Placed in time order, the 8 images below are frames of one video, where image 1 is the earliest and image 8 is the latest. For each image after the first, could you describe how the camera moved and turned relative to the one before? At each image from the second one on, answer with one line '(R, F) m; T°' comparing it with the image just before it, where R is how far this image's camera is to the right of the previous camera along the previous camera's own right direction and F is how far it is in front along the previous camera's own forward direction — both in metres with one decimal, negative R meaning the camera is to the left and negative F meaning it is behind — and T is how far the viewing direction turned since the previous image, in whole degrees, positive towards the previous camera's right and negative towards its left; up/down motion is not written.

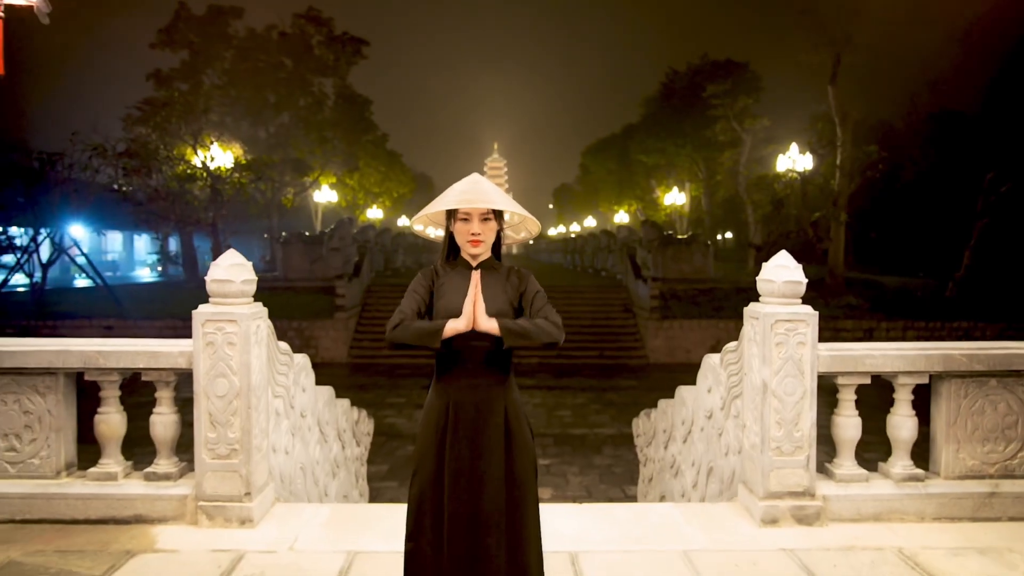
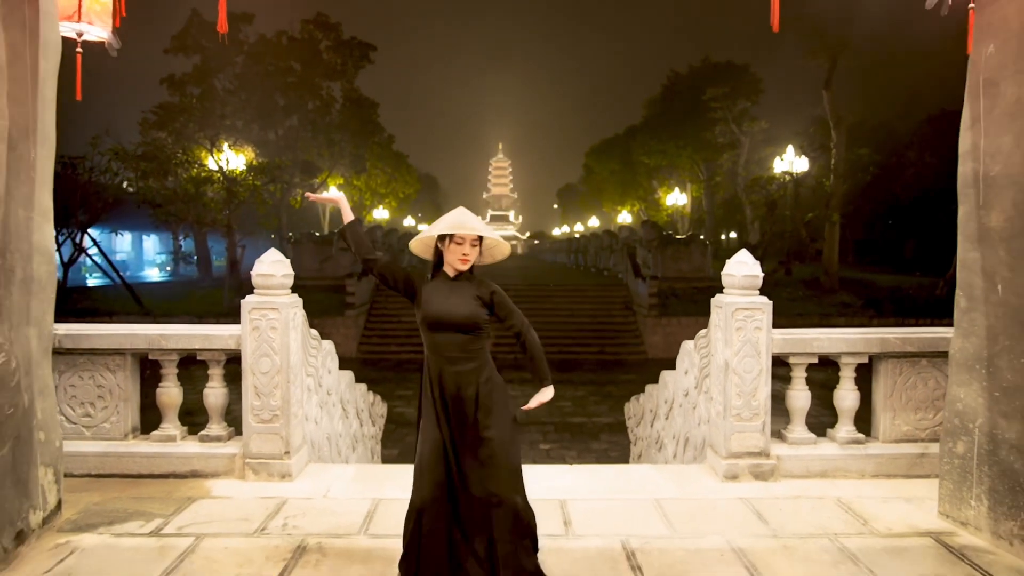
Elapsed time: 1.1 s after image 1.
(0.0, -0.7) m; 0°
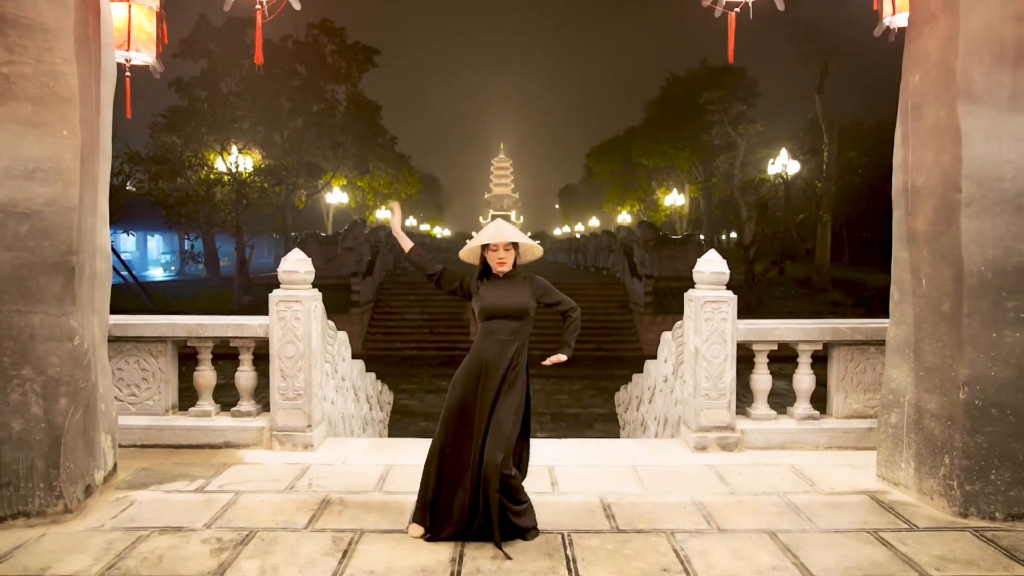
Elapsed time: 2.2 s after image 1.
(0.0, -0.6) m; 0°
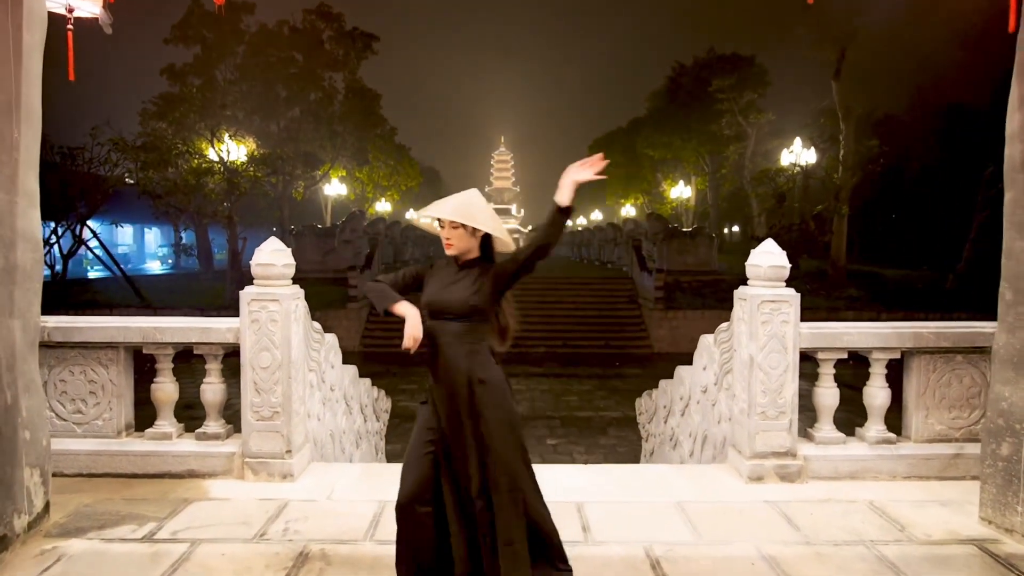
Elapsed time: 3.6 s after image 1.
(-0.1, +0.9) m; 0°
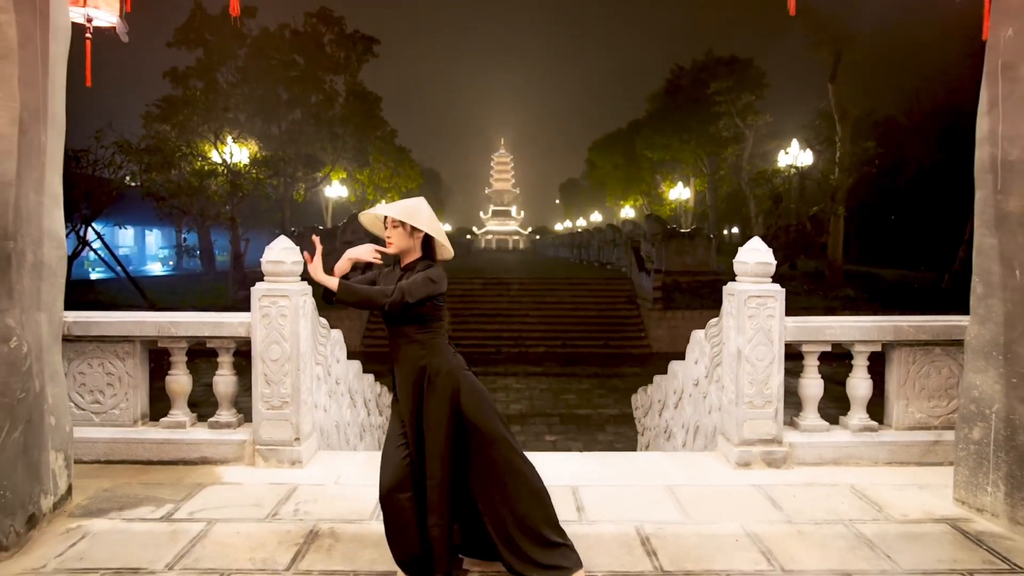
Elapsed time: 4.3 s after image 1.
(0.0, -0.2) m; 0°
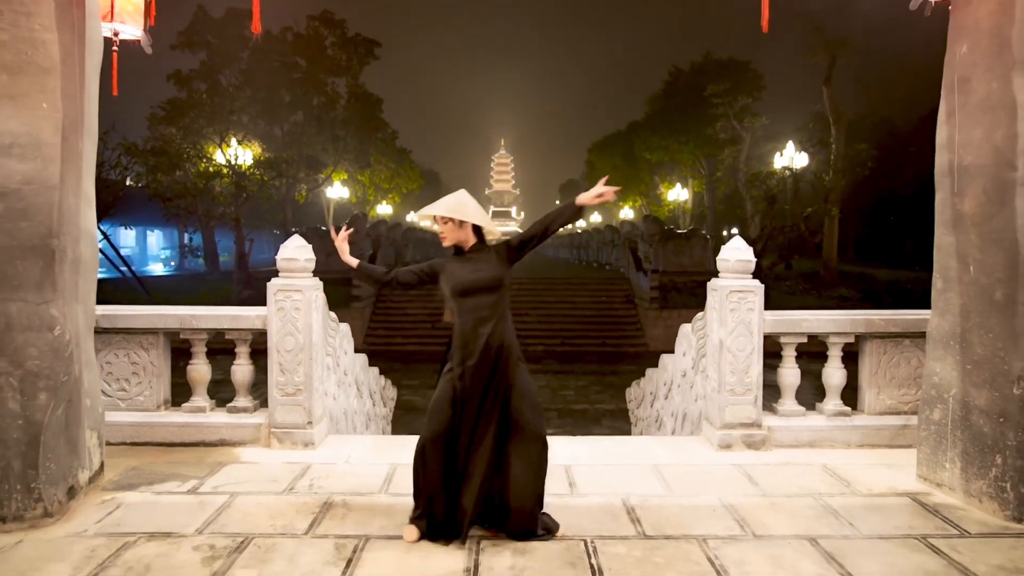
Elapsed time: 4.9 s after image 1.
(0.0, -0.3) m; 0°
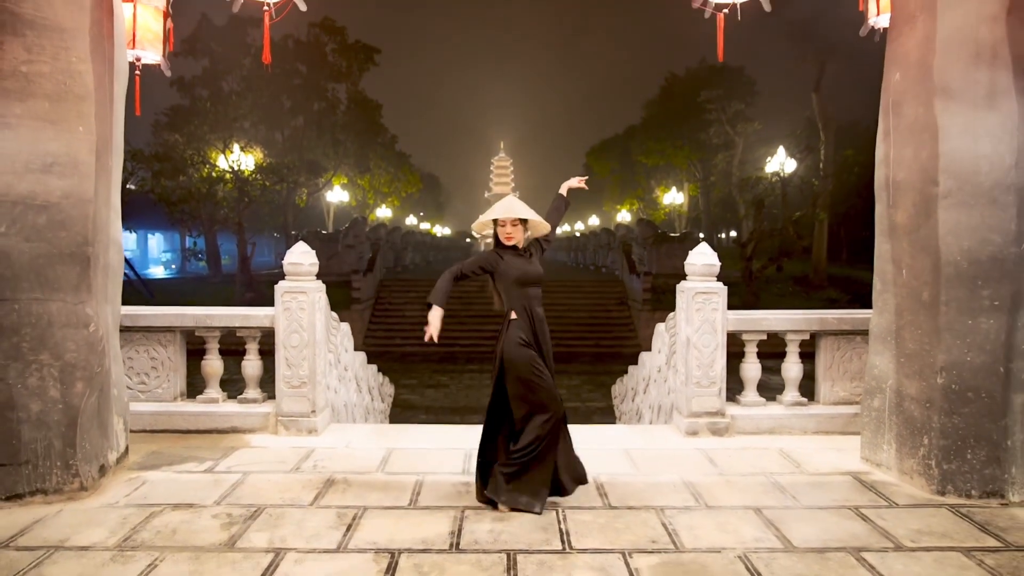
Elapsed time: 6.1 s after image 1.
(+0.1, -0.5) m; 0°
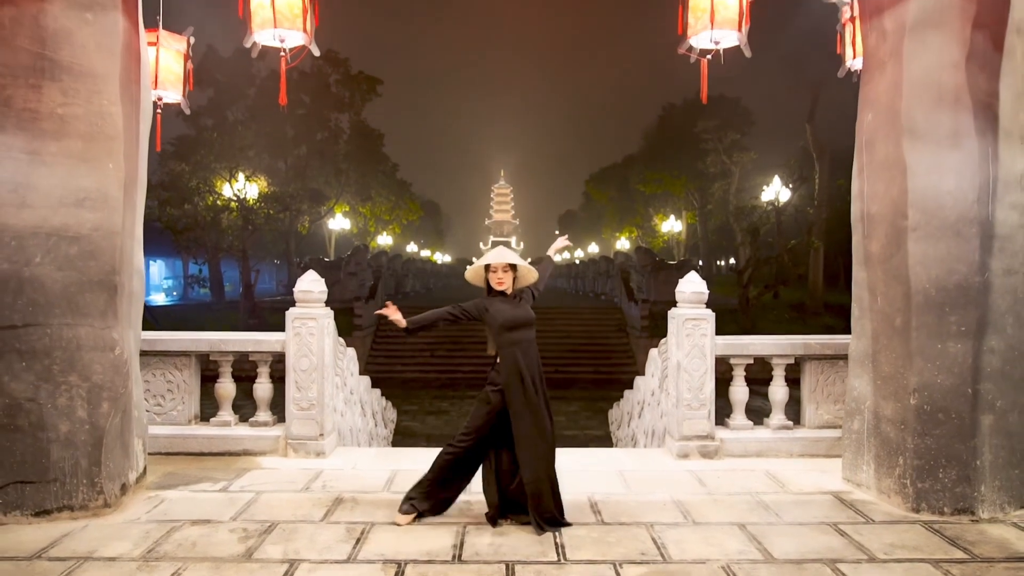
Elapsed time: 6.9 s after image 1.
(0.0, -0.3) m; 0°
